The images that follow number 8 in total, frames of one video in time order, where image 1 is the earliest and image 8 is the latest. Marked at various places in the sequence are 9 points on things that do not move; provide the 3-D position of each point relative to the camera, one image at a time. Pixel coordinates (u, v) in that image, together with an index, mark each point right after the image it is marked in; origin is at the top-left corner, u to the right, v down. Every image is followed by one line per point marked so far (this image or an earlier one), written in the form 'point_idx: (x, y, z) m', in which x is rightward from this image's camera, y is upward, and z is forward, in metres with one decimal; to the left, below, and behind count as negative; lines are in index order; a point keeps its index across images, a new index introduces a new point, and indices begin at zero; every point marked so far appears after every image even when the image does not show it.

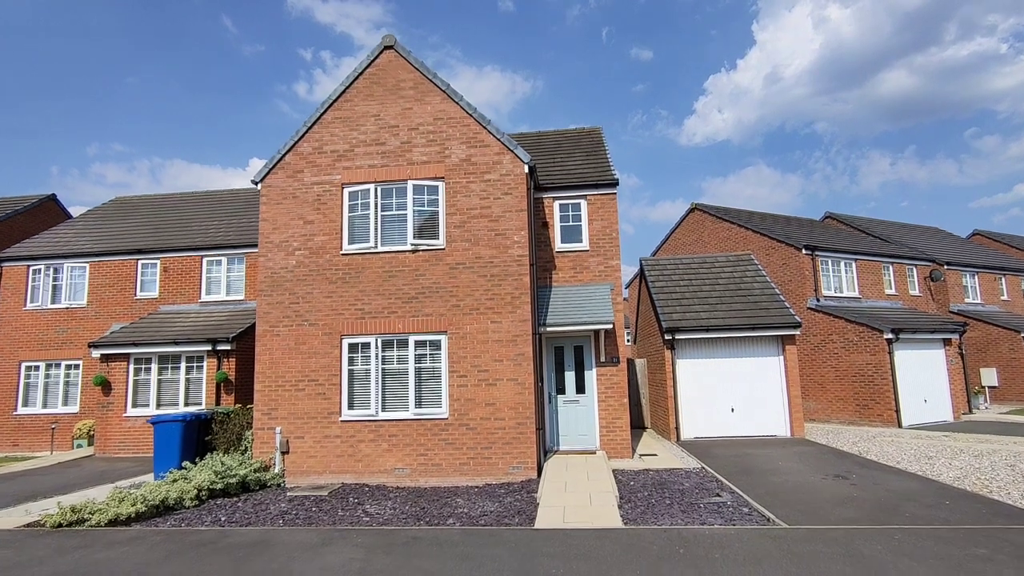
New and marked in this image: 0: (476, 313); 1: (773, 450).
0: (-0.7, -0.5, +11.0) m
1: (+5.5, -3.4, +12.3) m
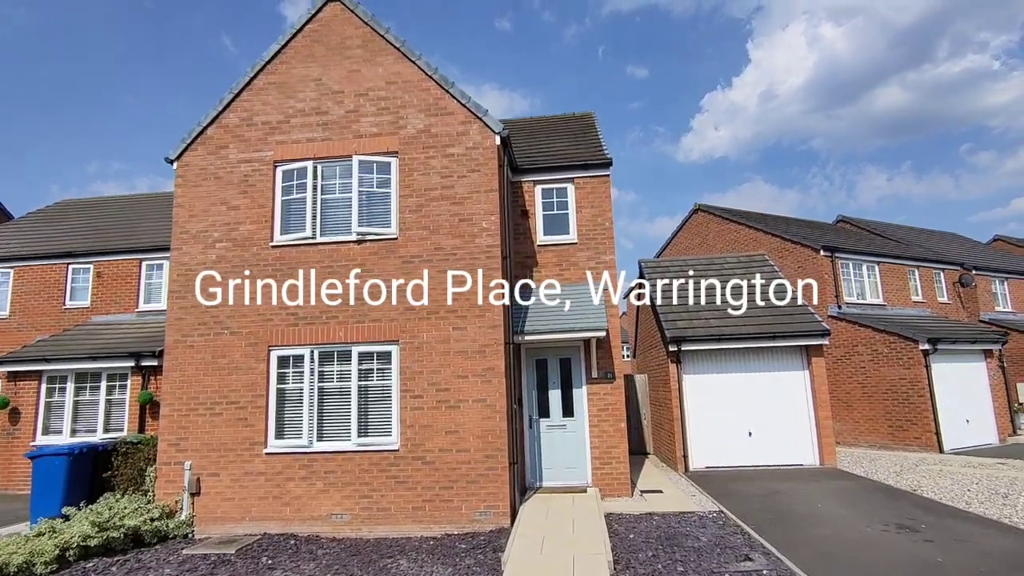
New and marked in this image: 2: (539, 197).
0: (-1.2, -0.4, +8.8) m
1: (+5.0, -3.4, +10.0) m
2: (+0.5, +1.7, +10.9) m
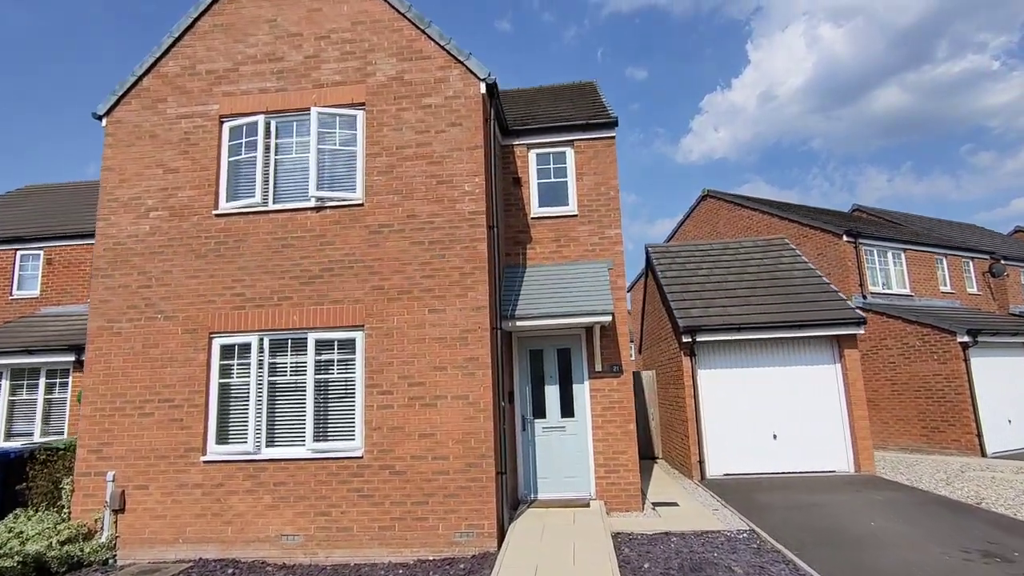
0: (-1.3, -0.1, +7.4) m
1: (+4.9, -3.1, +8.6) m
2: (+0.4, +2.0, +9.5) m
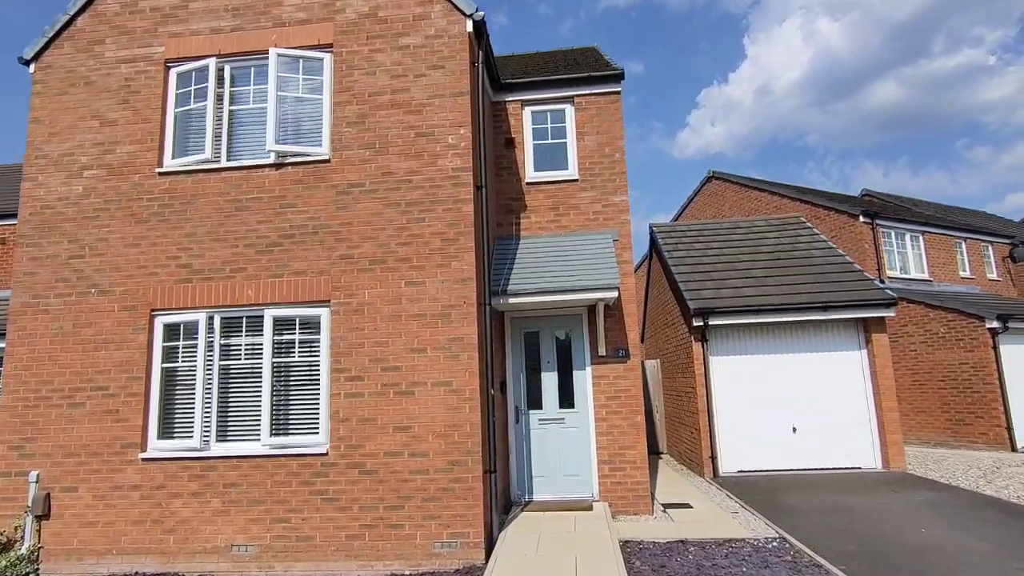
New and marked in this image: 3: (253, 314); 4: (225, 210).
0: (-1.4, +0.2, +6.3) m
1: (+4.8, -2.7, +7.6) m
2: (+0.2, +2.4, +8.4) m
3: (-2.8, -0.3, +6.4) m
4: (-3.3, +0.9, +6.6) m
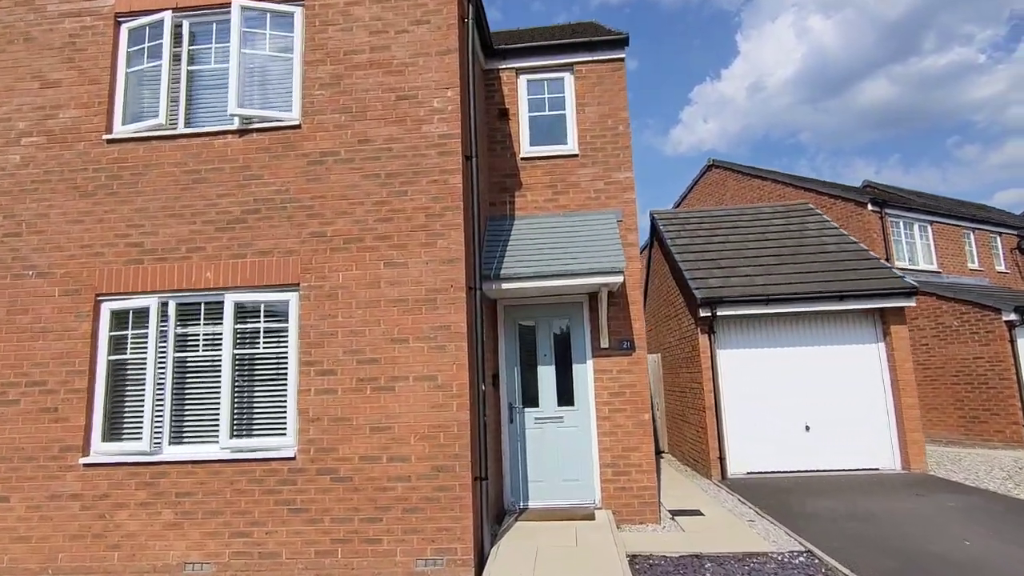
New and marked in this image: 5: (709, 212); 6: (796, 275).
0: (-1.5, +0.4, +5.6) m
1: (+4.7, -2.6, +6.9) m
2: (+0.2, +2.6, +7.7) m
3: (-2.9, -0.1, +5.7) m
4: (-3.3, +1.1, +5.8) m
5: (+4.2, +1.6, +12.4) m
6: (+4.7, +0.2, +9.6) m
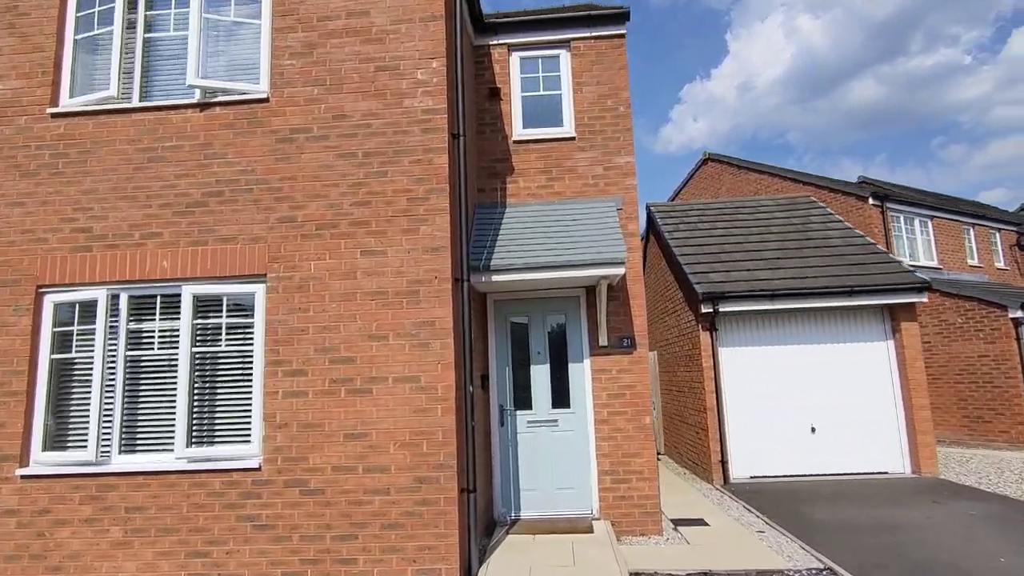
0: (-1.6, +0.5, +5.0) m
1: (+4.6, -2.5, +6.5) m
2: (+0.1, +2.7, +7.1) m
3: (-3.0, 0.0, +5.1) m
4: (-3.4, +1.1, +5.2) m
5: (+4.0, +1.7, +12.0) m
6: (+4.5, +0.3, +9.1) m
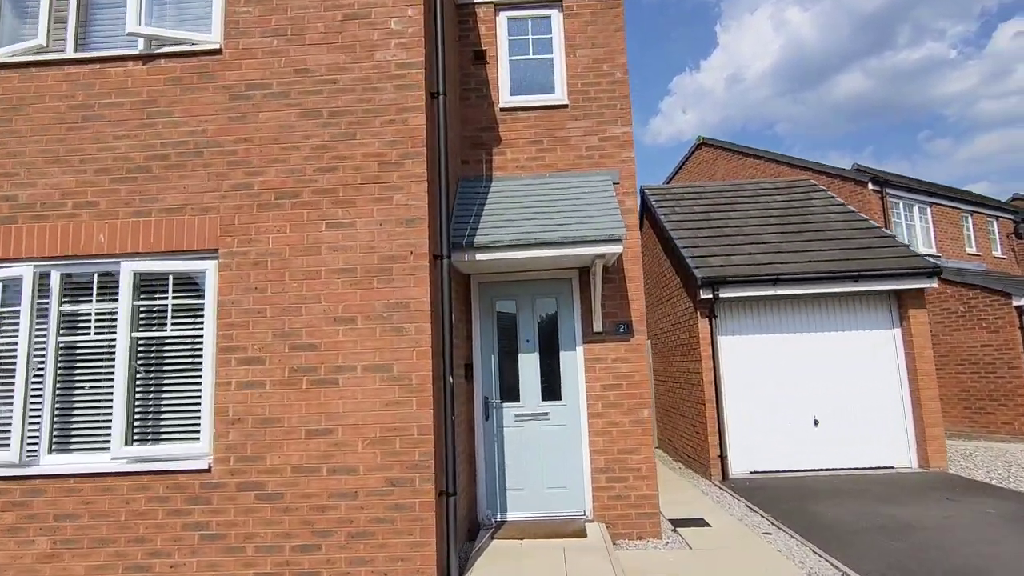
0: (-1.7, +0.6, +4.4) m
1: (+4.5, -2.3, +6.1) m
2: (-0.1, +2.9, +6.5) m
3: (-3.1, +0.2, +4.5) m
4: (-3.5, +1.3, +4.6) m
5: (+3.8, +2.0, +11.5) m
6: (+4.3, +0.5, +8.6) m
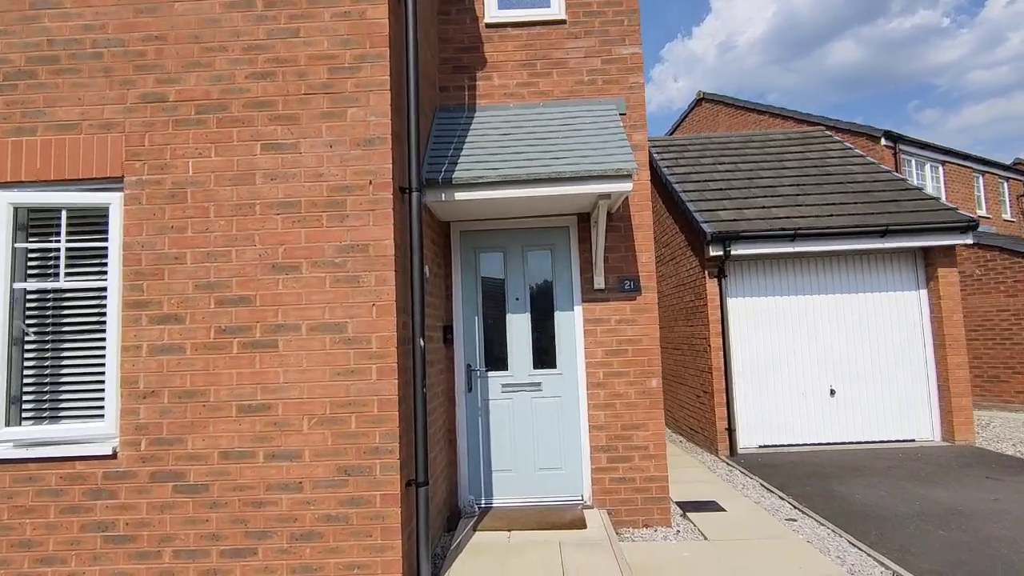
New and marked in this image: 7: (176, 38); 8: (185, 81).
0: (-1.7, +1.0, +3.5) m
1: (+4.3, -1.9, +5.4) m
2: (-0.2, +3.3, +5.5) m
3: (-3.2, +0.5, +3.5) m
4: (-3.6, +1.7, +3.6) m
5: (+3.6, +2.7, +10.5) m
6: (+4.2, +1.1, +7.8) m
7: (-2.0, +1.5, +3.5) m
8: (-2.0, +1.2, +3.5) m
